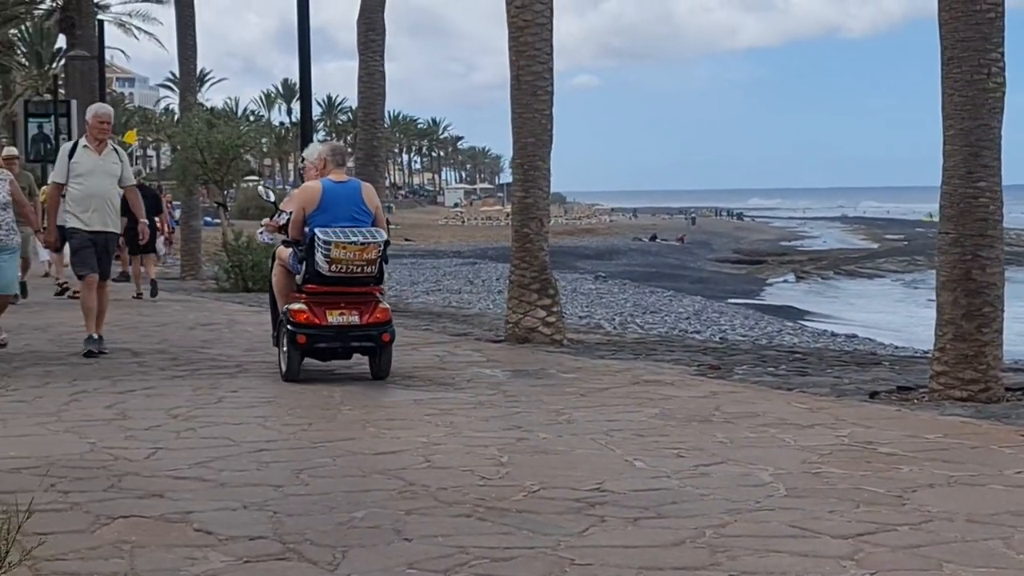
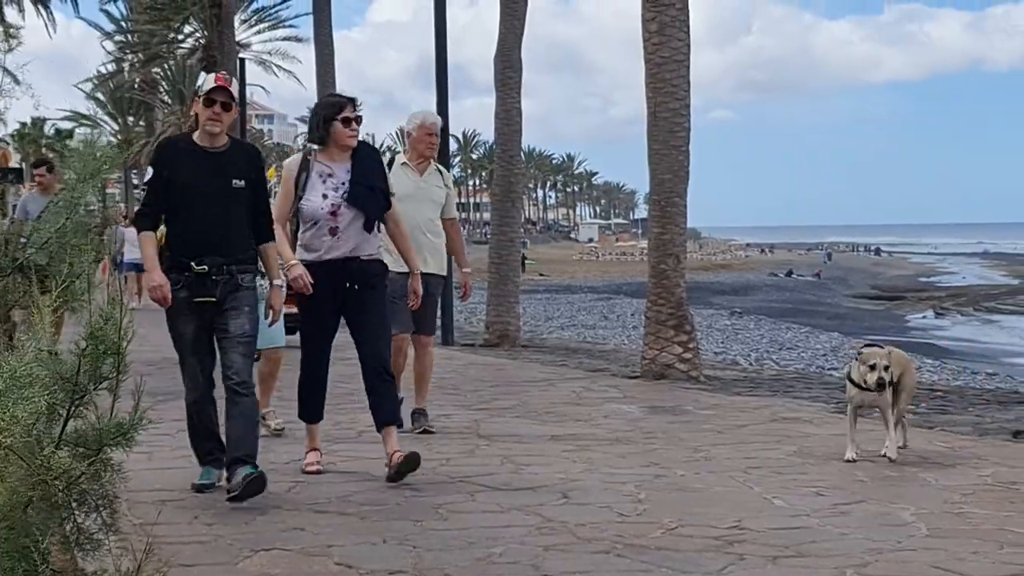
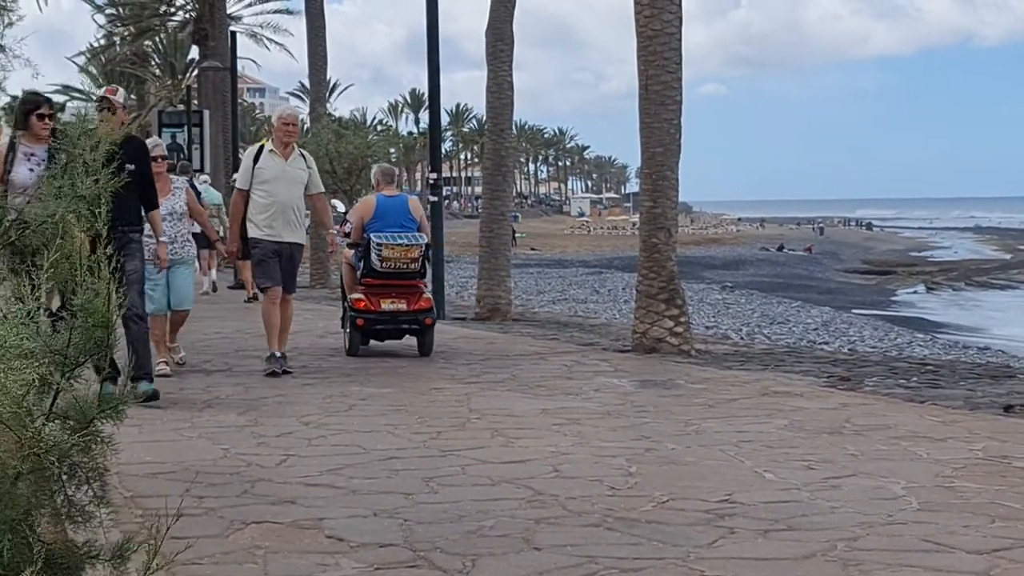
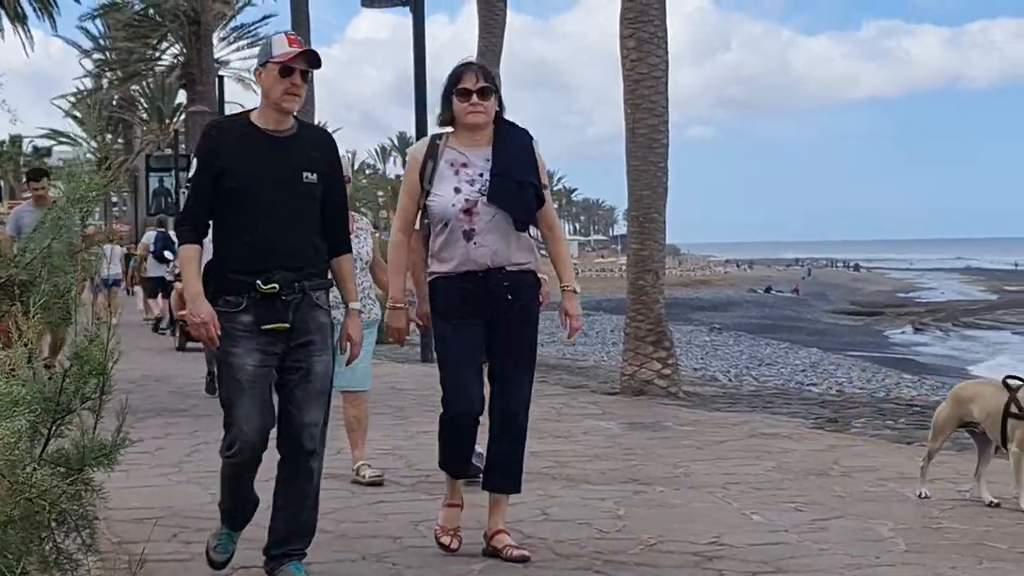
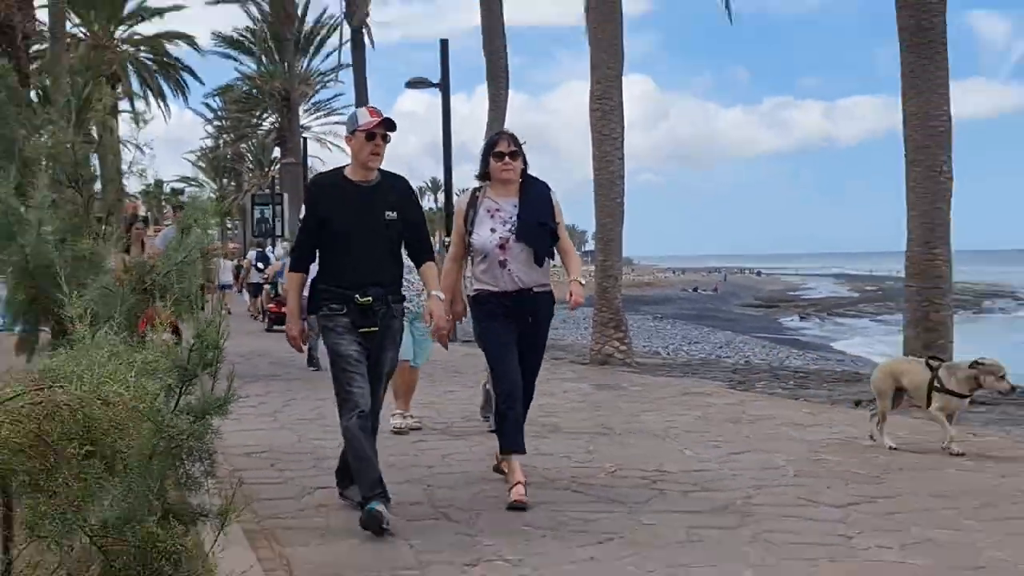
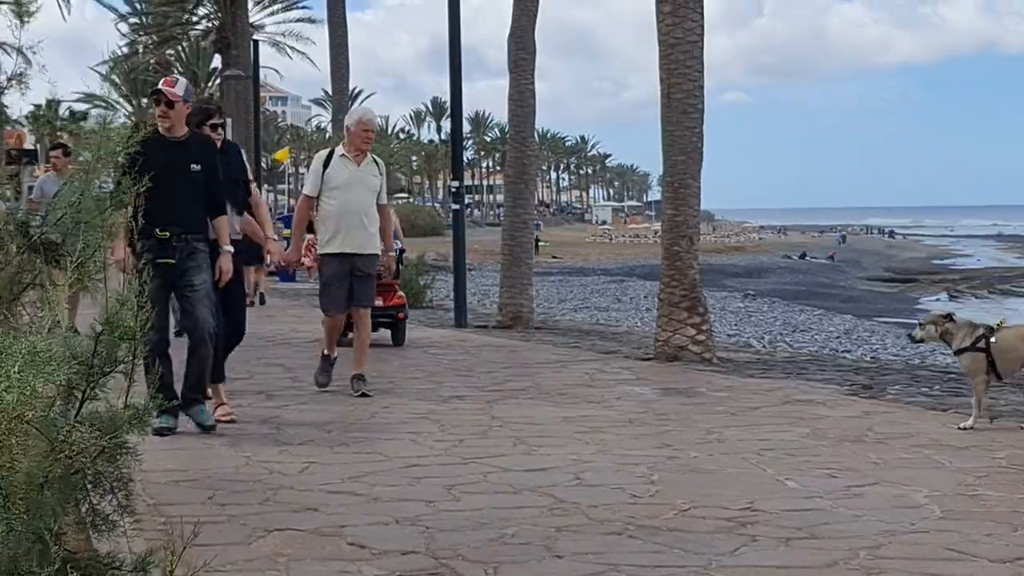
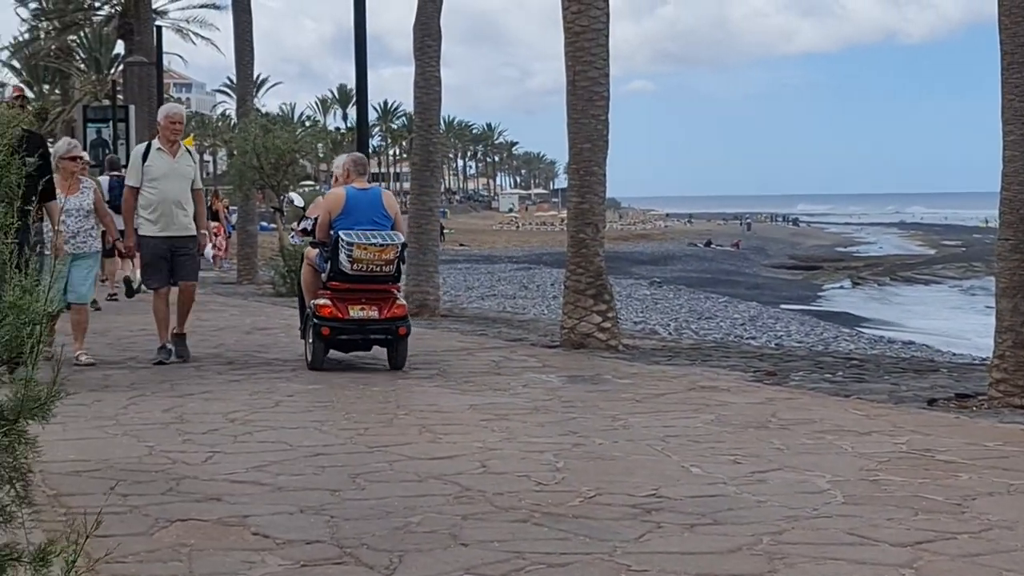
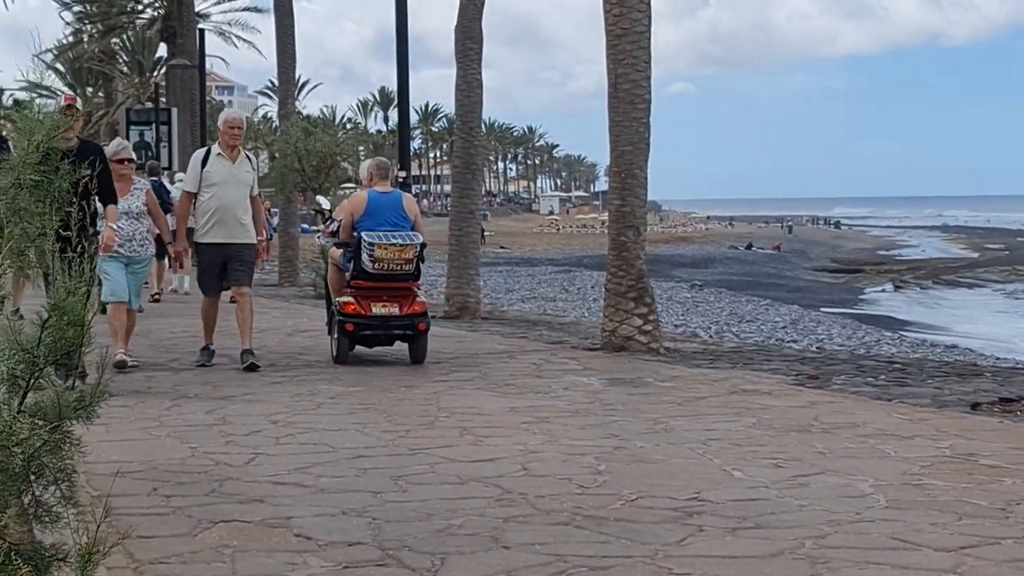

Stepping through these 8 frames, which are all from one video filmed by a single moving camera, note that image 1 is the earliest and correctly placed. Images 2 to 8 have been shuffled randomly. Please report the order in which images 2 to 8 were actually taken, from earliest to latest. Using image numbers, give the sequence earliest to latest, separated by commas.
7, 8, 3, 6, 2, 4, 5
